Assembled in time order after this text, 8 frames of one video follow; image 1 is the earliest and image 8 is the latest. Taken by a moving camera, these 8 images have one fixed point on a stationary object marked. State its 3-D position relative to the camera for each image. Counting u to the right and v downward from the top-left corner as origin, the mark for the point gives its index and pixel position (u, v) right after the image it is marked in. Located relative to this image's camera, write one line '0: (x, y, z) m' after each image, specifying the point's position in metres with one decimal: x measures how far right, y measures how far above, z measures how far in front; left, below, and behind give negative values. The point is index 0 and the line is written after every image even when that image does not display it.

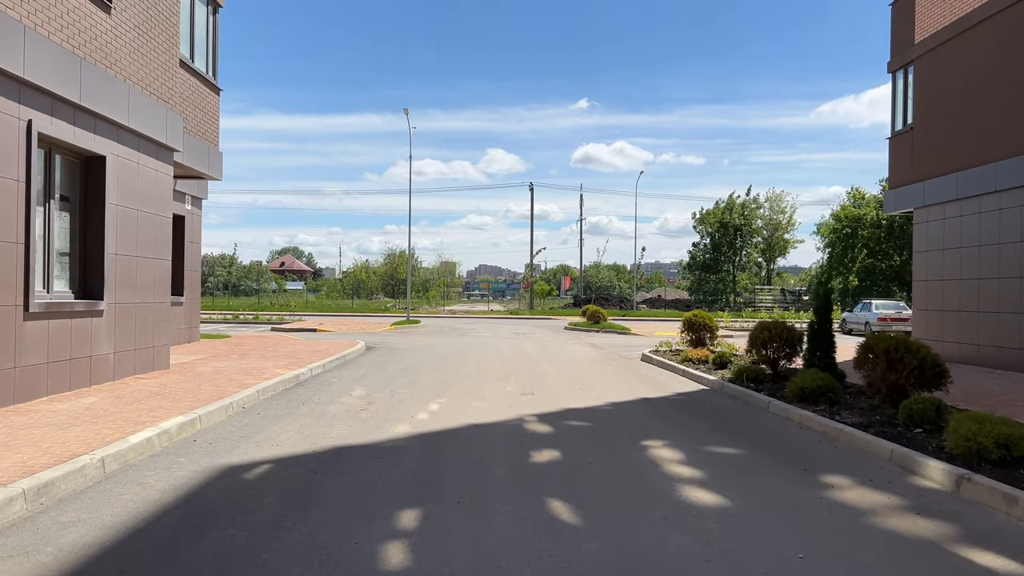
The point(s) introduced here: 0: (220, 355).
0: (-5.6, -1.3, +15.3) m
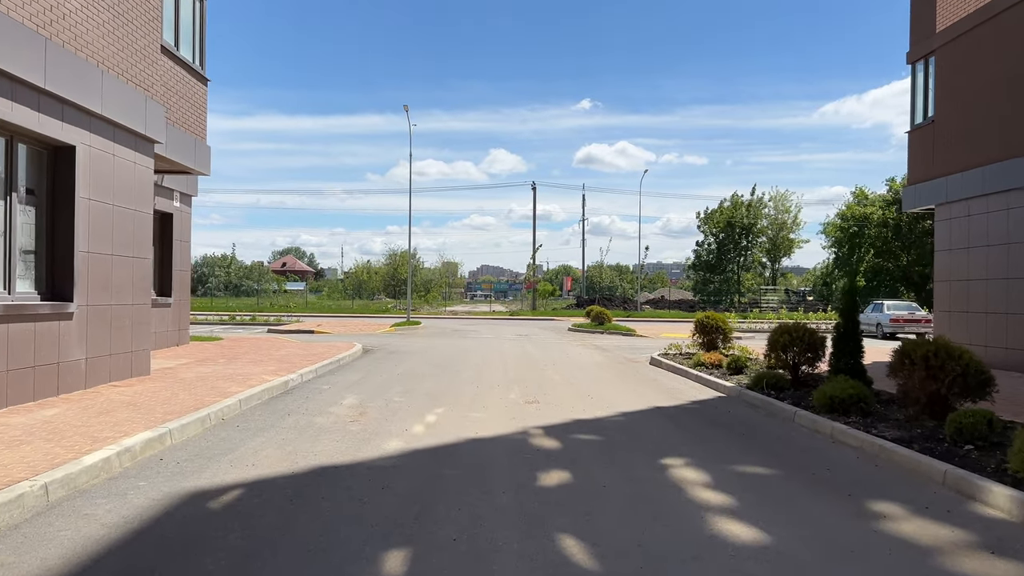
0: (-5.5, -1.3, +14.6) m
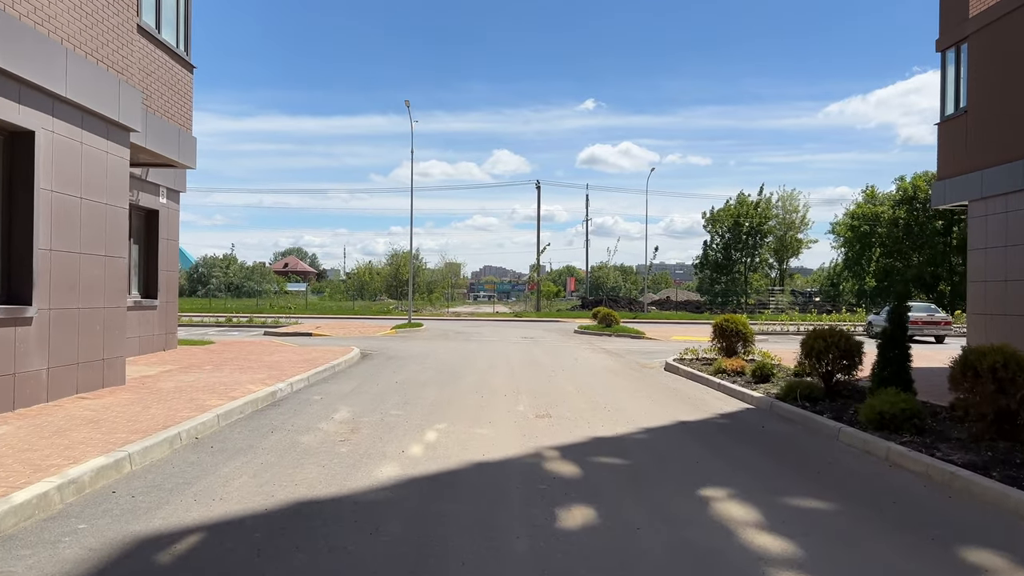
0: (-5.4, -1.3, +13.6) m
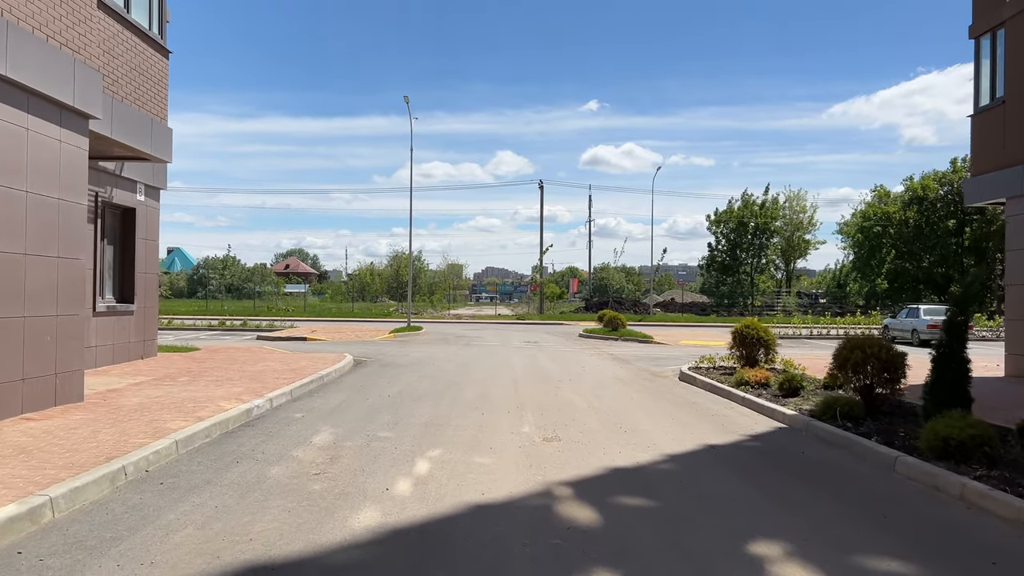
0: (-5.3, -1.4, +12.4) m
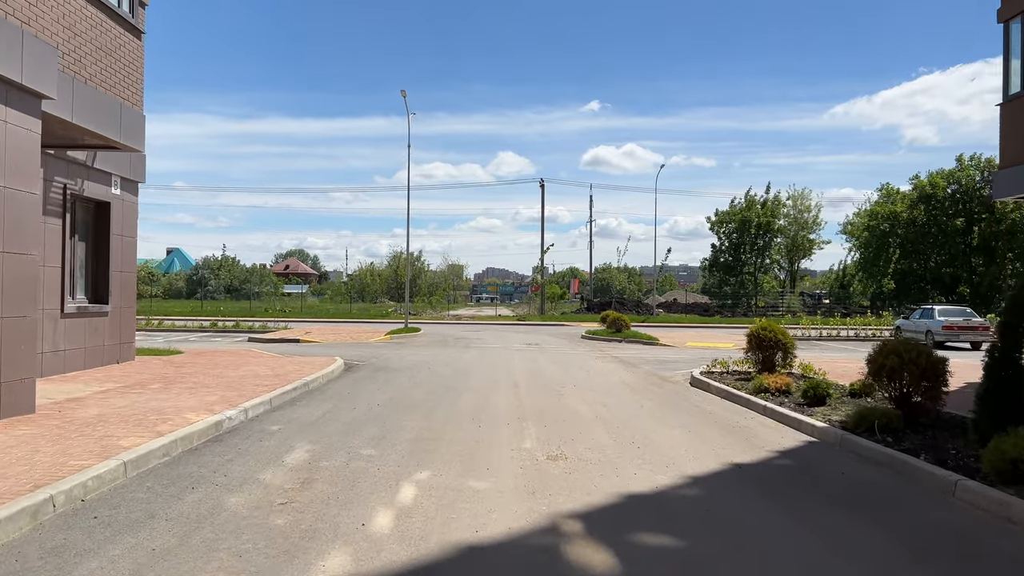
0: (-5.3, -1.4, +11.5) m
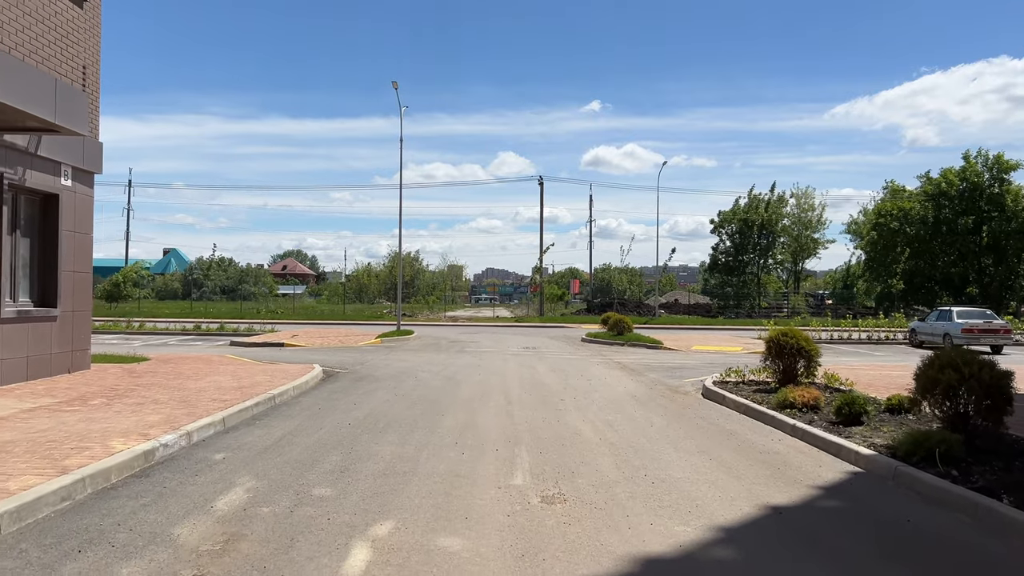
0: (-5.4, -1.4, +10.1) m
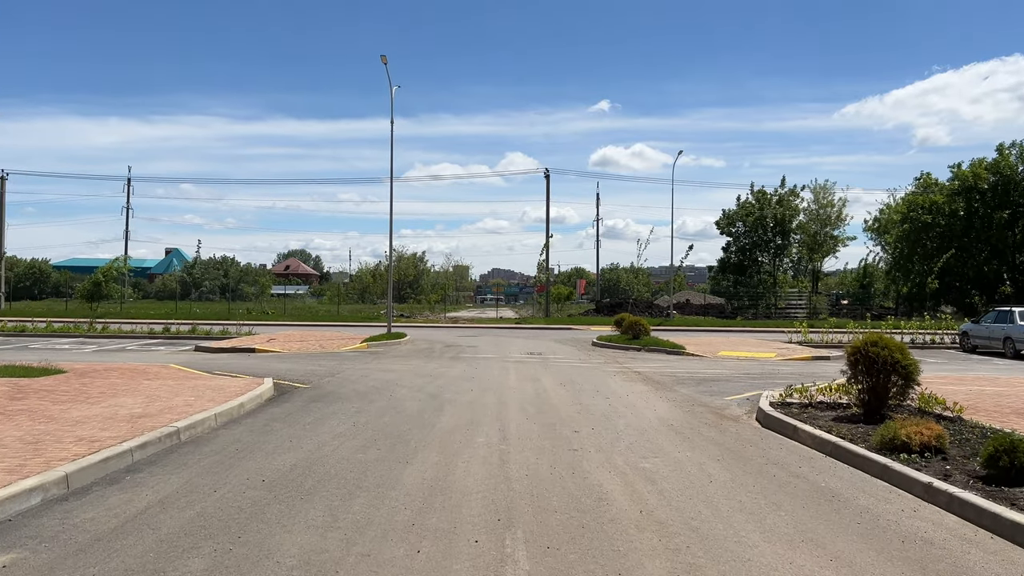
0: (-5.5, -1.3, +7.0) m
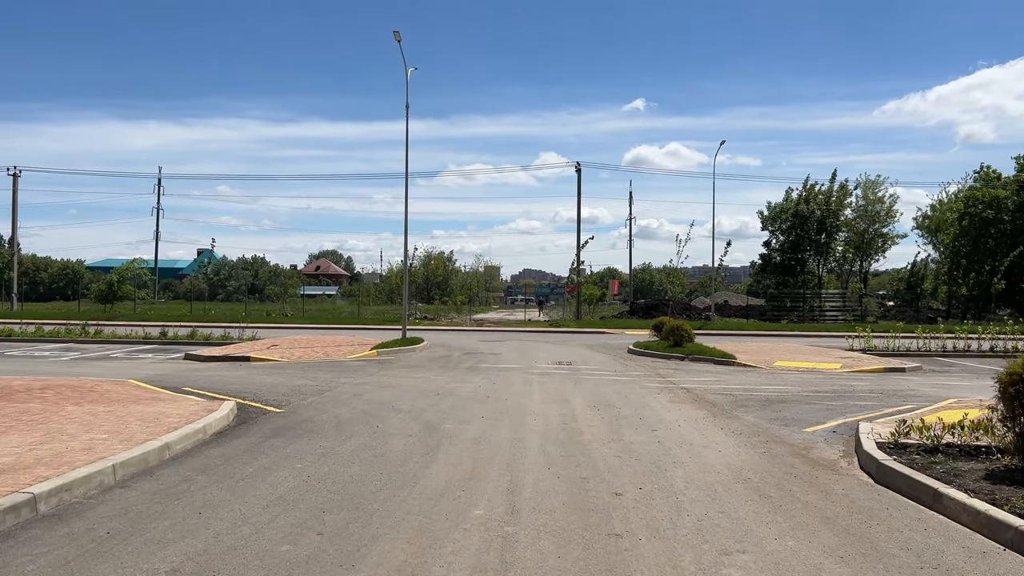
0: (-5.4, -1.3, +4.6) m
